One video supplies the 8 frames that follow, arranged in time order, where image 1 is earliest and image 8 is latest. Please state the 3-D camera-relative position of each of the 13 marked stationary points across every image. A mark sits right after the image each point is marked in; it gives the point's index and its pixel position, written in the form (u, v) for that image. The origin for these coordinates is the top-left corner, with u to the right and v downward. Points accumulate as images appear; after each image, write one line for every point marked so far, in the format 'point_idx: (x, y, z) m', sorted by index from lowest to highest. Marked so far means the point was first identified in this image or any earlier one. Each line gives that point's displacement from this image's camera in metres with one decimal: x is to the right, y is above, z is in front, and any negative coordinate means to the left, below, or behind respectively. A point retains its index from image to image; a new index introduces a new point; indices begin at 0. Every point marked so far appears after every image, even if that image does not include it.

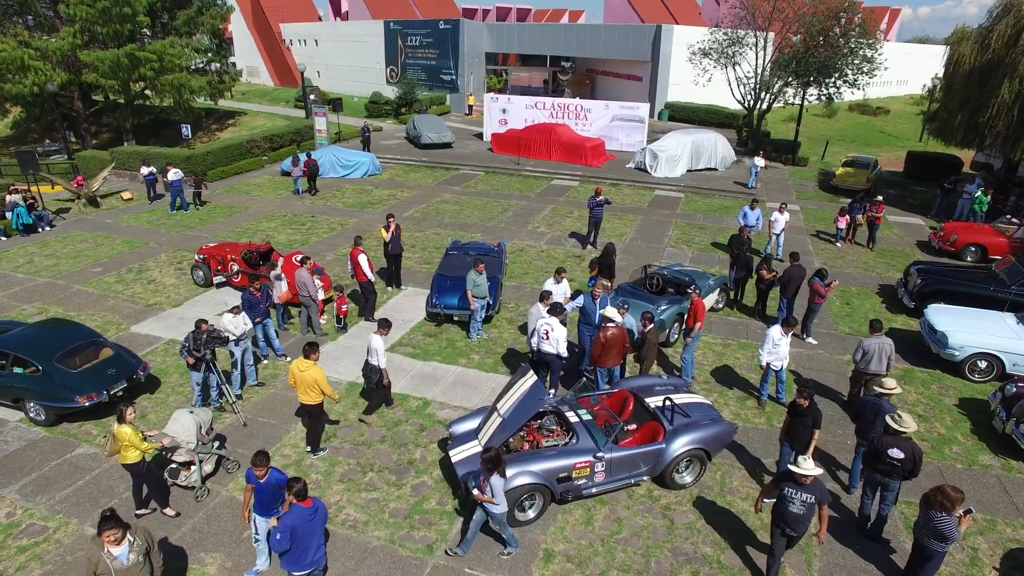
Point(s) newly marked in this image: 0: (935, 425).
0: (+6.1, -1.9, +9.3) m
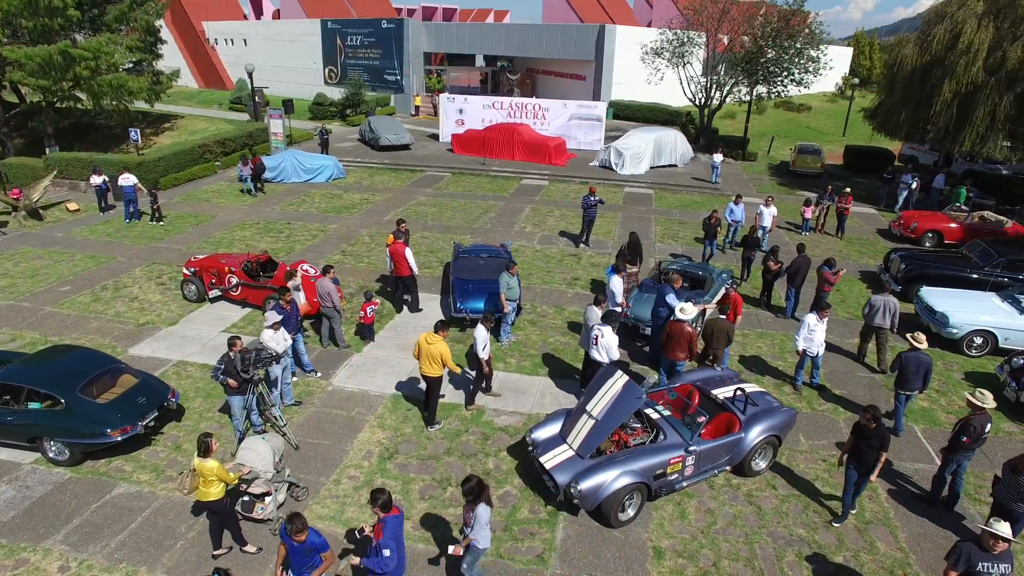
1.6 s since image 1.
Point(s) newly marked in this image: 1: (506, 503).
0: (+6.9, -1.7, +10.0) m
1: (0.0, -2.6, +7.7) m
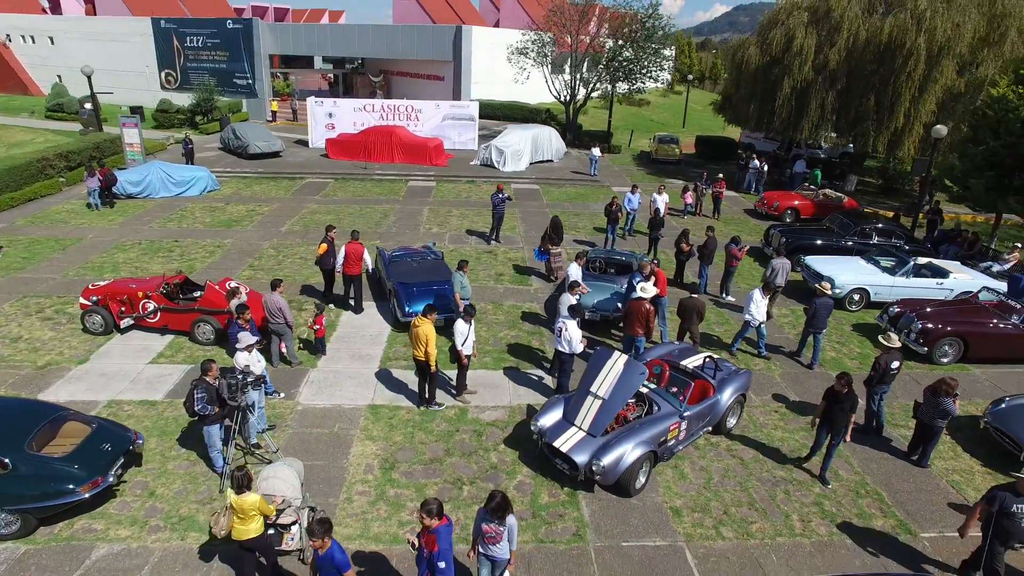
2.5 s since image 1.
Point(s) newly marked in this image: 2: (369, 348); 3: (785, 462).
0: (+6.2, -1.0, +11.8) m
1: (+0.2, -2.5, +7.9) m
2: (-2.4, -1.0, +10.9) m
3: (+3.7, -2.3, +8.7) m
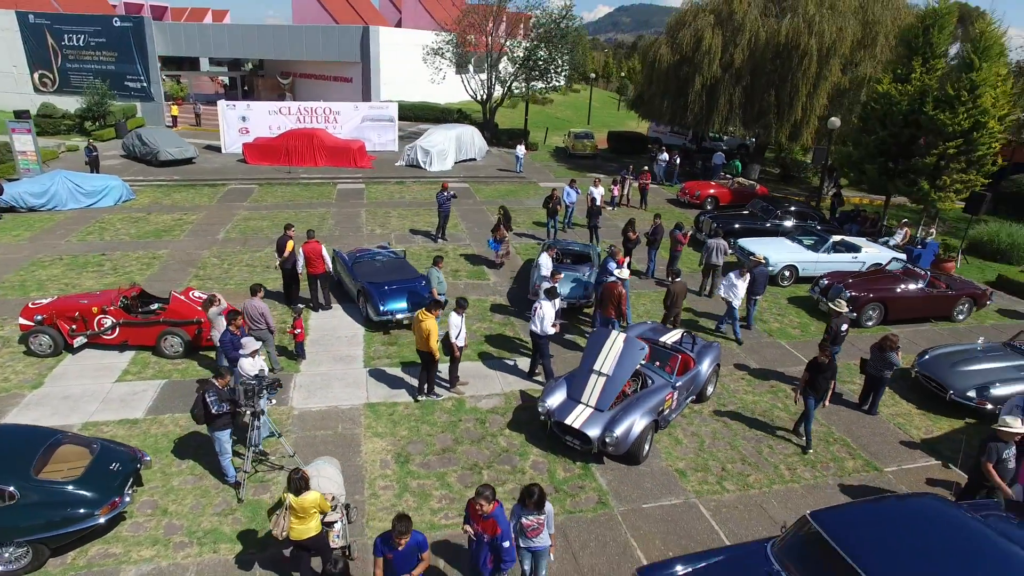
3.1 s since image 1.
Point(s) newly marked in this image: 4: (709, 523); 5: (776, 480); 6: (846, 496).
0: (+5.6, -0.5, +13.1) m
1: (+0.4, -2.3, +8.3) m
2: (-2.7, -1.0, +10.8) m
3: (+3.7, -2.0, +9.6) m
4: (+2.3, -2.7, +7.5) m
5: (+3.4, -2.5, +8.3) m
6: (+4.1, -2.6, +8.0) m
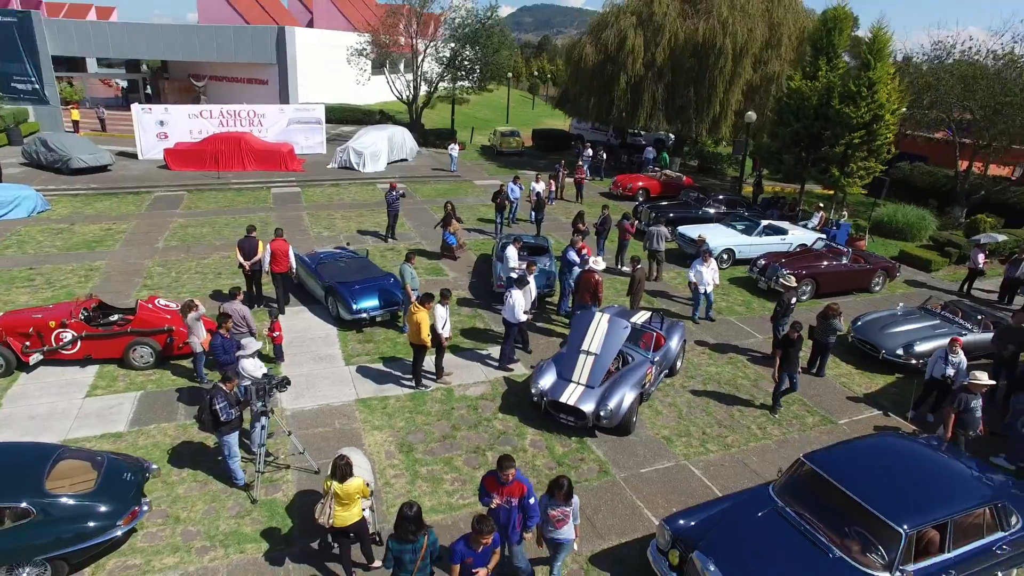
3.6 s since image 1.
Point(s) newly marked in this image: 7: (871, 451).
0: (+4.8, -0.1, +14.2) m
1: (+0.4, -2.1, +8.7) m
2: (-3.1, -1.0, +10.8) m
3: (+3.5, -1.6, +10.4) m
4: (+2.4, -2.4, +8.2) m
5: (+3.4, -2.1, +9.1) m
6: (+4.2, -2.2, +9.0) m
7: (+3.8, -1.7, +6.8) m
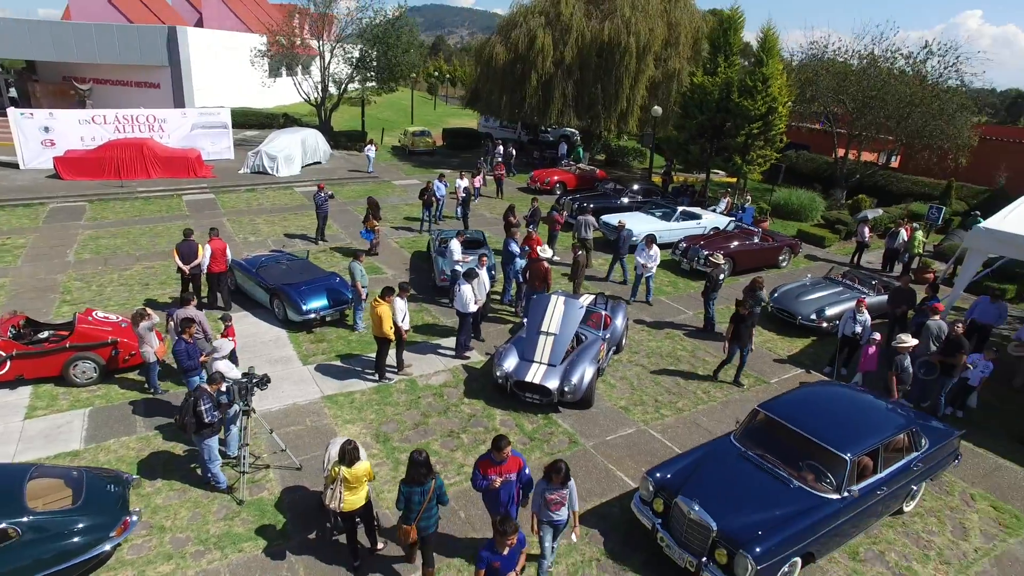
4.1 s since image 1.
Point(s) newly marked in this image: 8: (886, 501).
0: (+3.4, +0.3, +15.2) m
1: (0.0, -1.9, +9.2) m
2: (-3.8, -1.0, +10.7) m
3: (+2.7, -1.3, +11.3) m
4: (+2.1, -2.1, +8.9) m
5: (+2.9, -1.8, +10.0) m
6: (+3.7, -1.8, +10.0) m
7: (+3.6, -1.3, +7.8) m
8: (+4.1, -2.3, +7.1) m
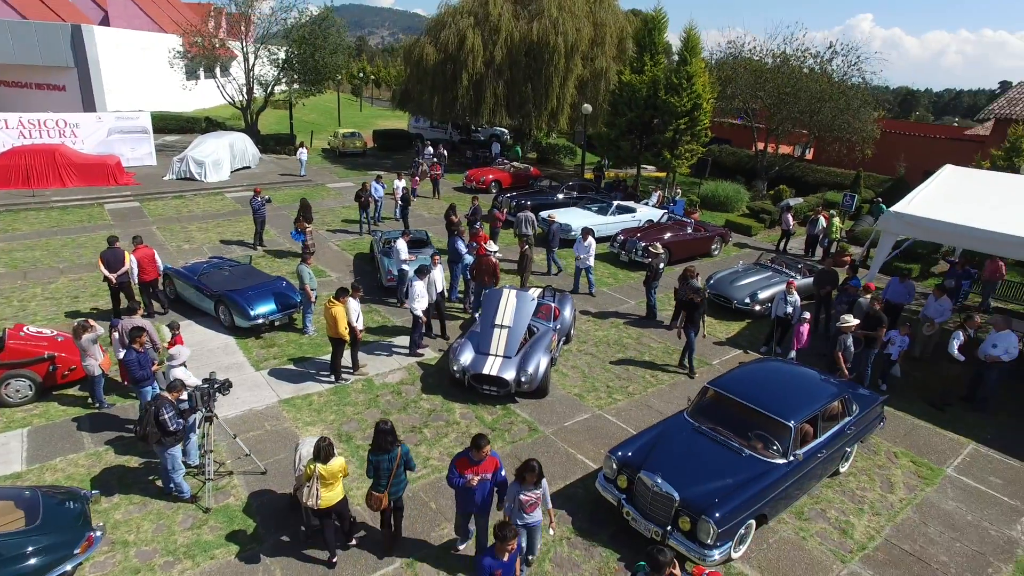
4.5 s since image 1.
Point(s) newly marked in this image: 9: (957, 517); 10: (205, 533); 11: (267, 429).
0: (+2.1, +0.5, +15.8) m
1: (-0.6, -1.9, +9.4) m
2: (-4.5, -1.1, +10.5) m
3: (+1.9, -1.1, +11.8) m
4: (+1.5, -2.0, +9.4) m
5: (+2.2, -1.6, +10.5) m
6: (+3.0, -1.6, +10.5) m
7: (+3.1, -1.1, +8.4) m
8: (+3.7, -2.1, +7.7) m
9: (+5.3, -2.7, +7.8) m
10: (-3.2, -2.6, +6.8) m
11: (-3.3, -1.9, +8.6) m
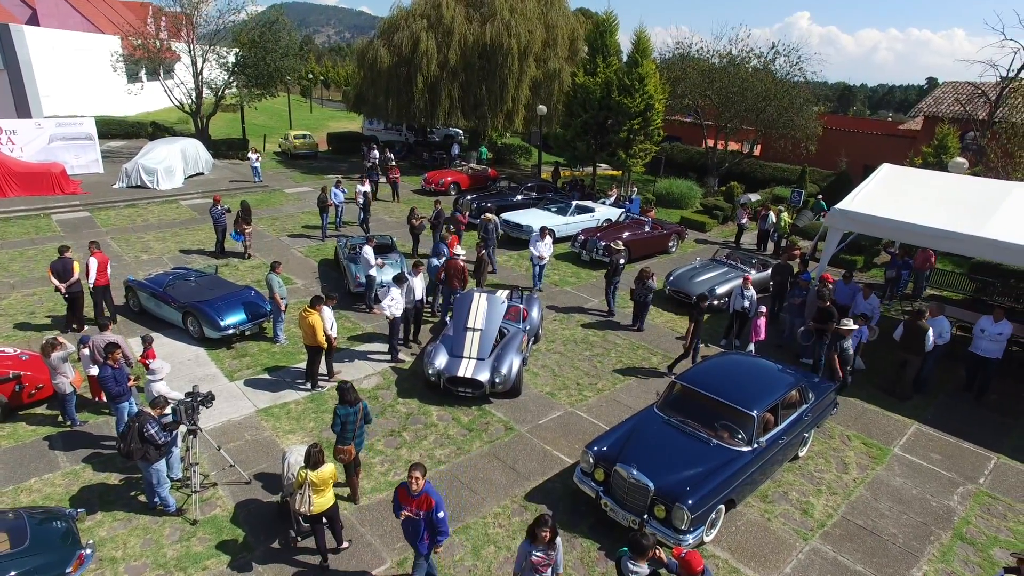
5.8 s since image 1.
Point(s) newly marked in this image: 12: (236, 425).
0: (+1.2, +0.5, +16.2) m
1: (-0.9, -1.9, +9.6) m
2: (-5.0, -1.3, +10.5) m
3: (+1.3, -1.1, +12.2) m
4: (+1.2, -2.0, +9.8) m
5: (+1.7, -1.6, +10.9) m
6: (+2.5, -1.5, +11.0) m
7: (+2.8, -1.1, +8.9) m
8: (+3.5, -2.0, +8.3) m
9: (+5.1, -2.6, +8.4) m
10: (-3.4, -2.7, +6.9) m
11: (-3.6, -2.0, +8.7) m
12: (-3.8, -1.9, +9.0) m
